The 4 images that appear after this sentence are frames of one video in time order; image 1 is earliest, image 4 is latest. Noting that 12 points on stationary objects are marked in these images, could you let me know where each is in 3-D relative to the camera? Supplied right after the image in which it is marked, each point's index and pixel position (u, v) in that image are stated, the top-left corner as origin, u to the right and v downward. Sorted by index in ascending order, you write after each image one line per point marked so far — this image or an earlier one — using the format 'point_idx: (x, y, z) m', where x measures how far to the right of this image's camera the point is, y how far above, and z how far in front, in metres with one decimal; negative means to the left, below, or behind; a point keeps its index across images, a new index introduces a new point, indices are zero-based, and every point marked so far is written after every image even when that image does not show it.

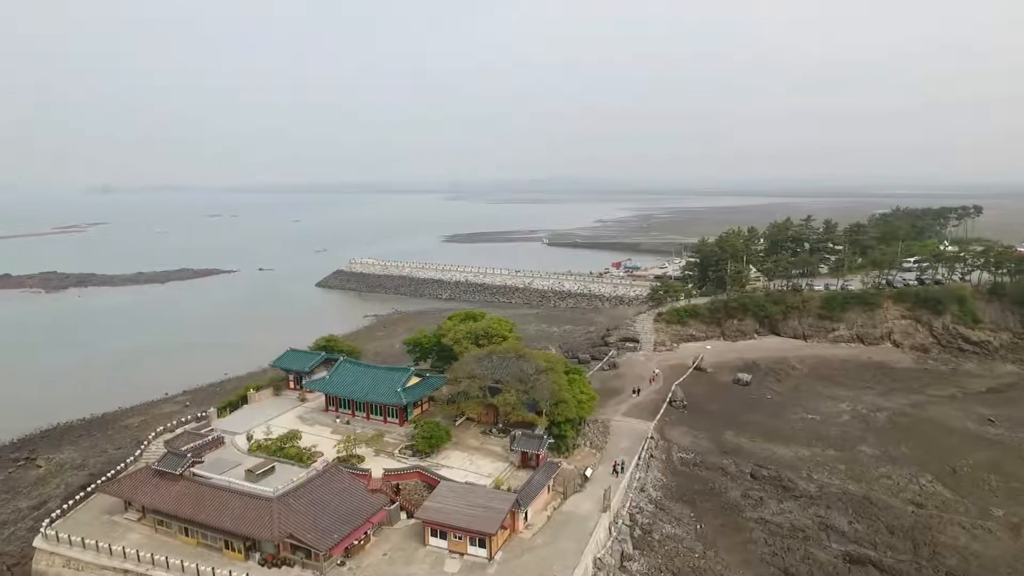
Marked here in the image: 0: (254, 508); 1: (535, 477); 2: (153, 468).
0: (-6.2, -5.3, +13.6) m
1: (+0.6, -5.3, +15.7) m
2: (-9.9, -5.0, +15.5) m
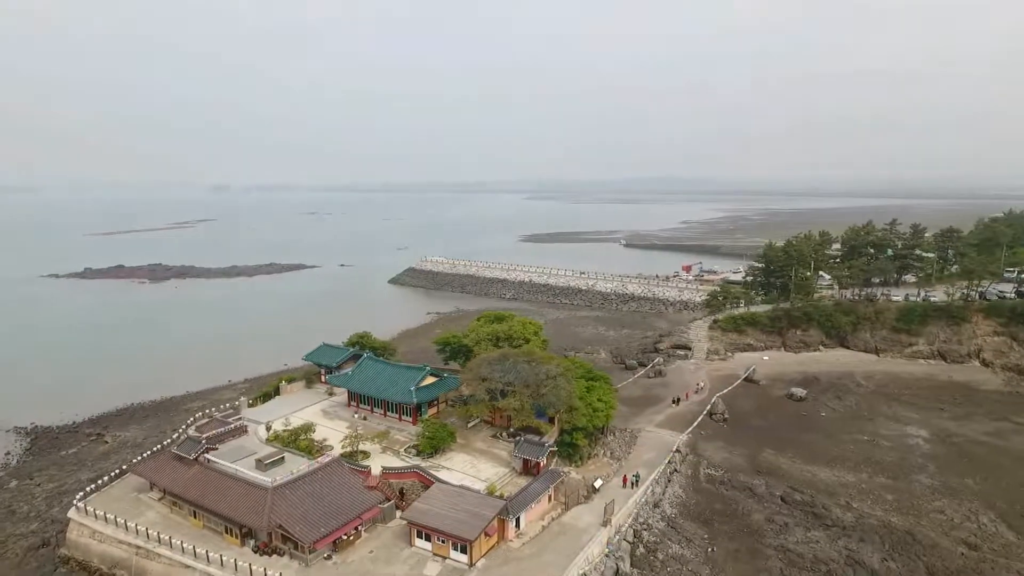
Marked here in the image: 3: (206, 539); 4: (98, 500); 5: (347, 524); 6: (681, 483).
0: (-6.5, -5.3, +14.2) m
1: (+0.5, -5.4, +15.4) m
2: (-9.9, -4.8, +16.5) m
3: (-7.8, -6.4, +14.4) m
4: (-12.0, -6.2, +16.4) m
5: (-4.1, -5.8, +14.0) m
6: (+6.0, -6.9, +19.9) m
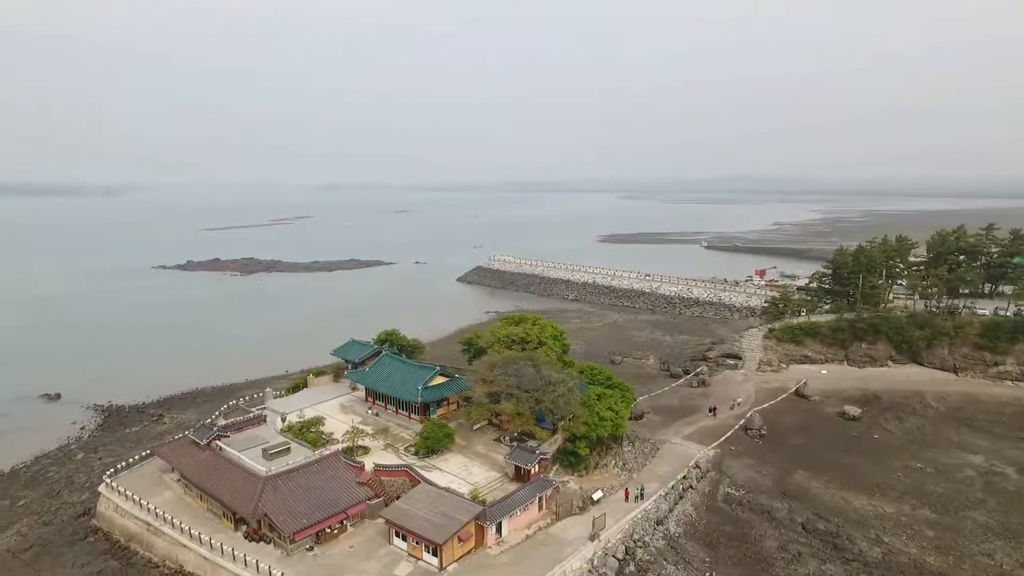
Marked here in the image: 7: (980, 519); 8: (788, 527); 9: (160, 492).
0: (-7.0, -5.2, +14.9) m
1: (+0.2, -5.5, +15.1) m
2: (-10.0, -4.7, +17.7) m
3: (-8.3, -6.3, +15.3) m
4: (-12.2, -6.0, +17.8) m
5: (-4.6, -5.8, +14.3) m
6: (+6.1, -7.2, +18.9) m
7: (+15.4, -7.6, +18.6) m
8: (+8.6, -7.5, +17.6) m
9: (-10.6, -6.1, +17.0) m
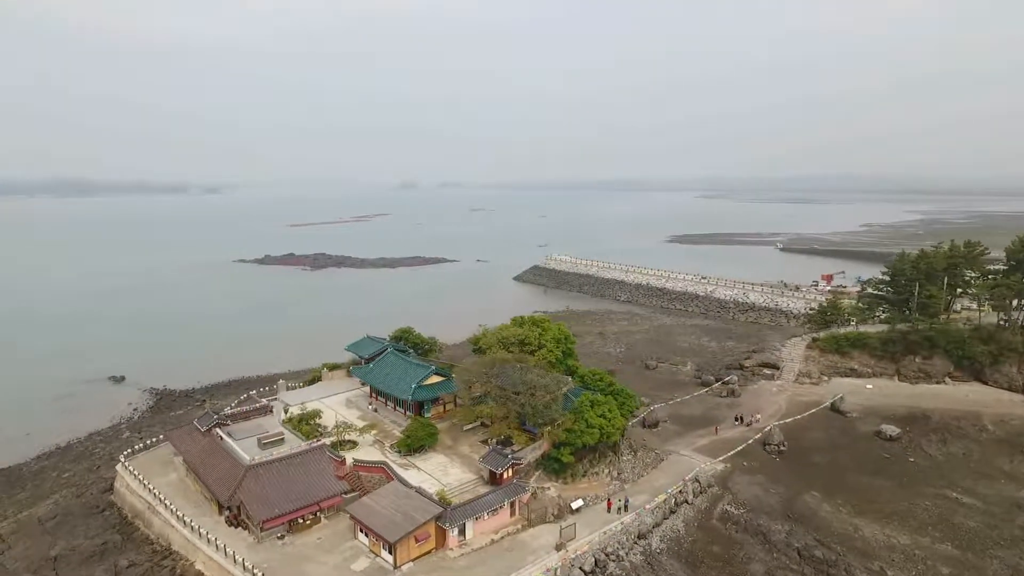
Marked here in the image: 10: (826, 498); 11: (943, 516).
0: (-7.8, -5.1, +15.7) m
1: (-0.7, -5.6, +15.1) m
2: (-10.5, -4.5, +18.8) m
3: (-9.1, -6.3, +16.3) m
4: (-12.6, -5.8, +19.2) m
5: (-5.5, -5.8, +14.9) m
6: (+5.6, -7.4, +18.2) m
7: (+14.8, -8.1, +16.8) m
8: (+8.0, -7.8, +16.6) m
9: (-11.2, -6.0, +18.2) m
10: (+11.1, -7.5, +20.0) m
11: (+14.7, -7.8, +19.2) m
